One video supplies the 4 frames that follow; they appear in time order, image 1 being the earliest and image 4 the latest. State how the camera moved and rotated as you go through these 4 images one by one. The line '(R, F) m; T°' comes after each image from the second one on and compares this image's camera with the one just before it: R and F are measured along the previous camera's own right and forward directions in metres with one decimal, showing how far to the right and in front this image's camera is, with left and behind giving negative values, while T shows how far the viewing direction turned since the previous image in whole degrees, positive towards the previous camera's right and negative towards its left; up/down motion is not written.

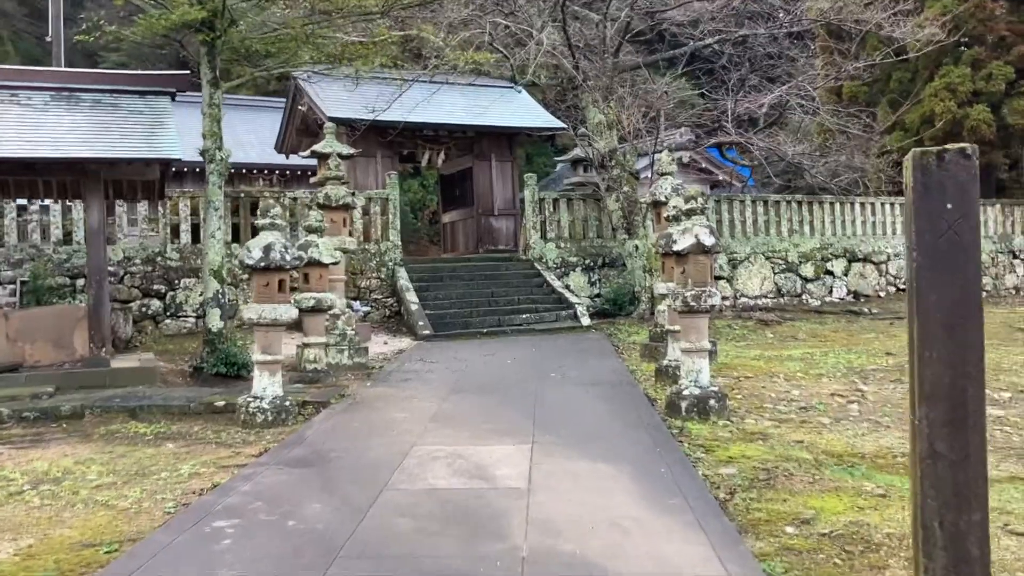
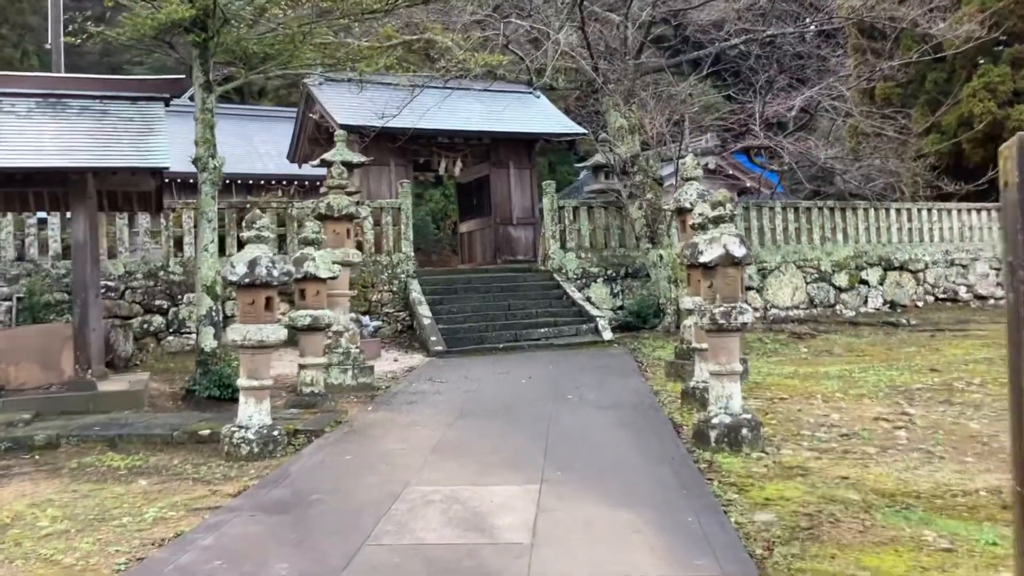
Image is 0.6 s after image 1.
(+0.1, +0.5) m; -2°
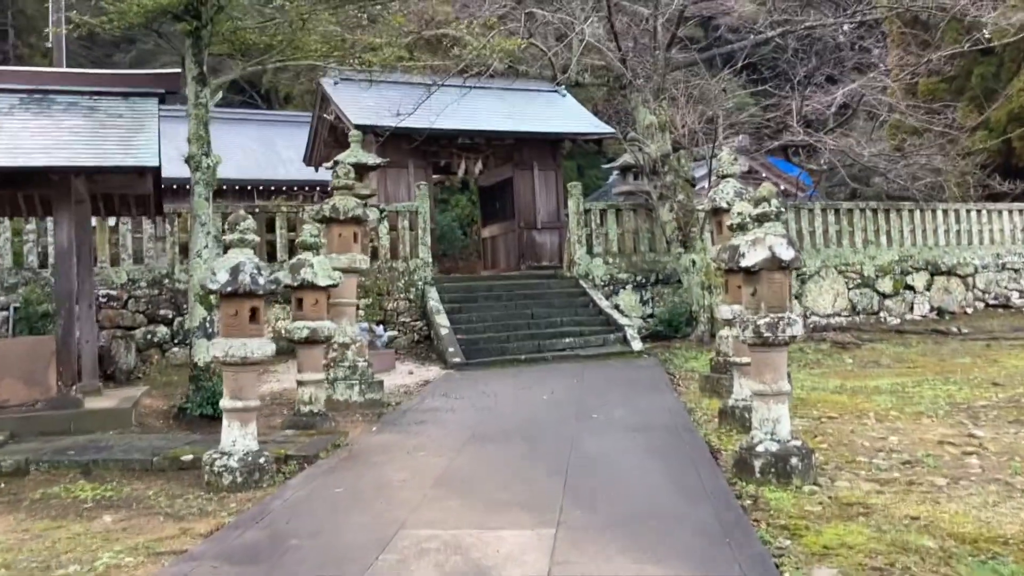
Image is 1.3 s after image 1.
(+0.1, +0.6) m; -2°
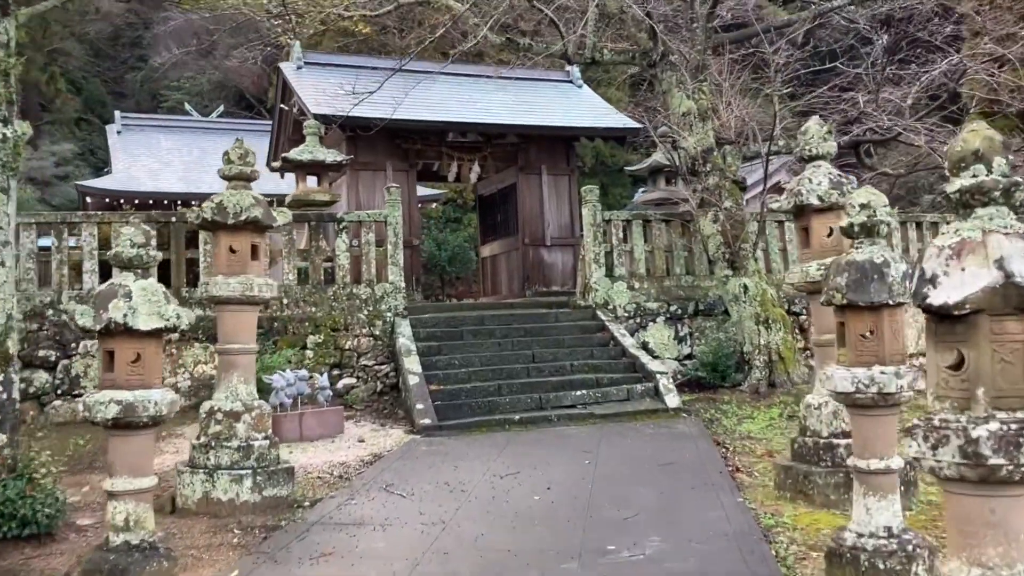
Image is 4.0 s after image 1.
(+0.3, +2.4) m; -2°
